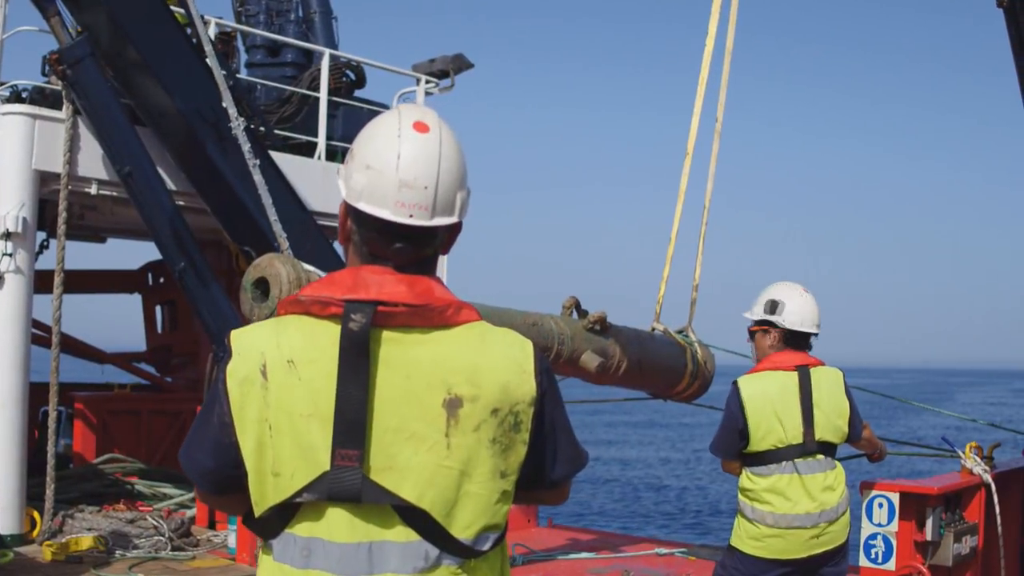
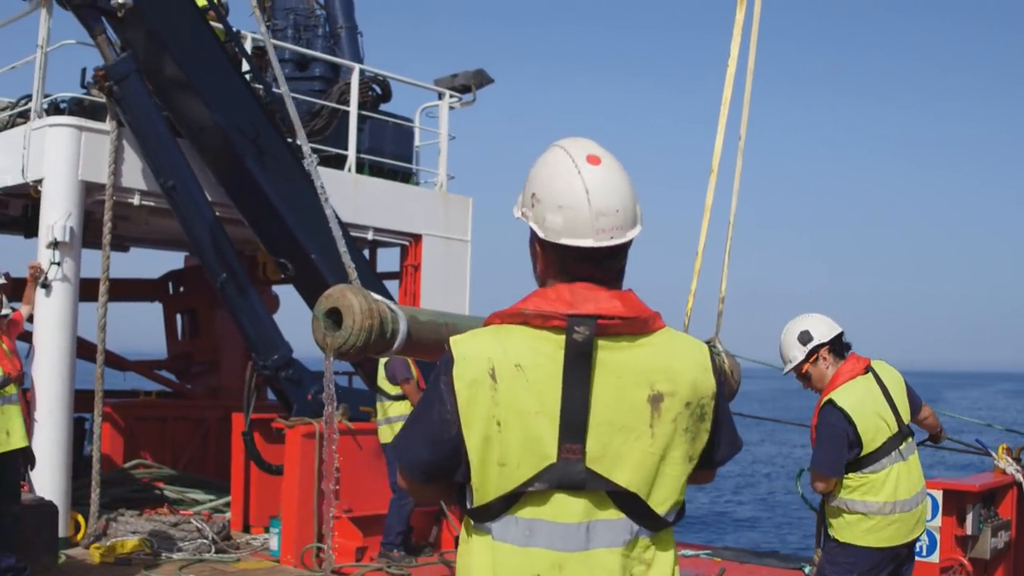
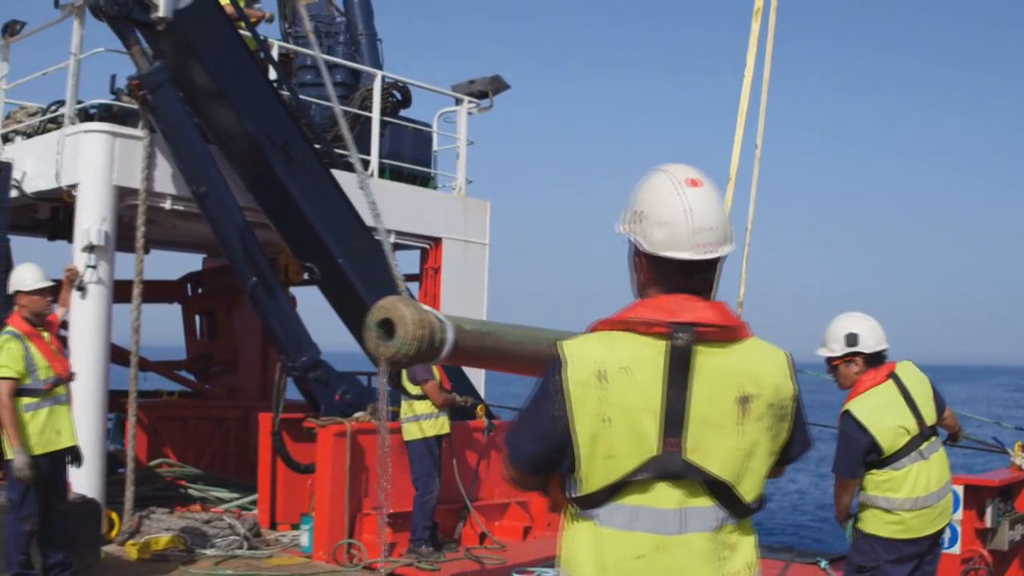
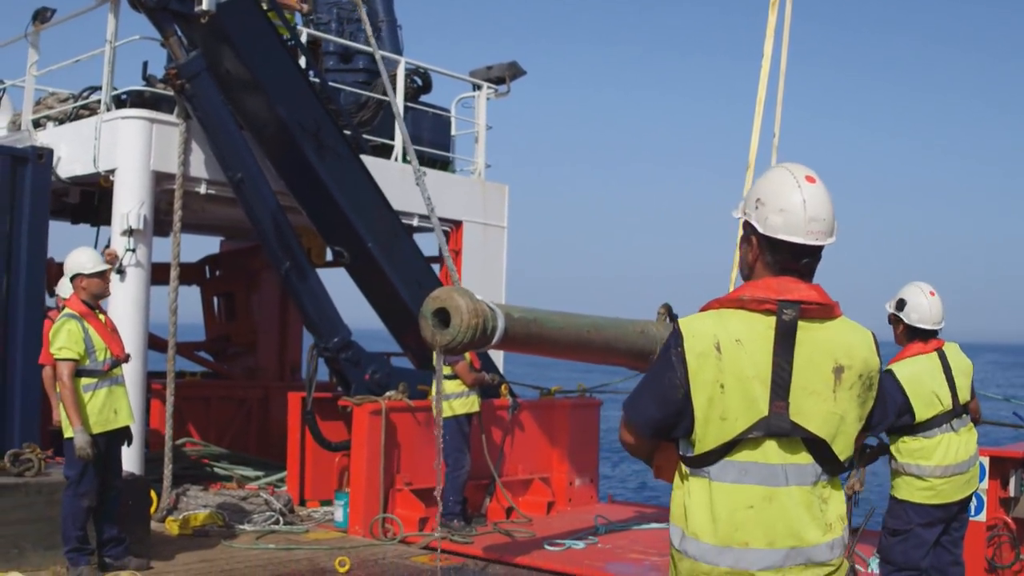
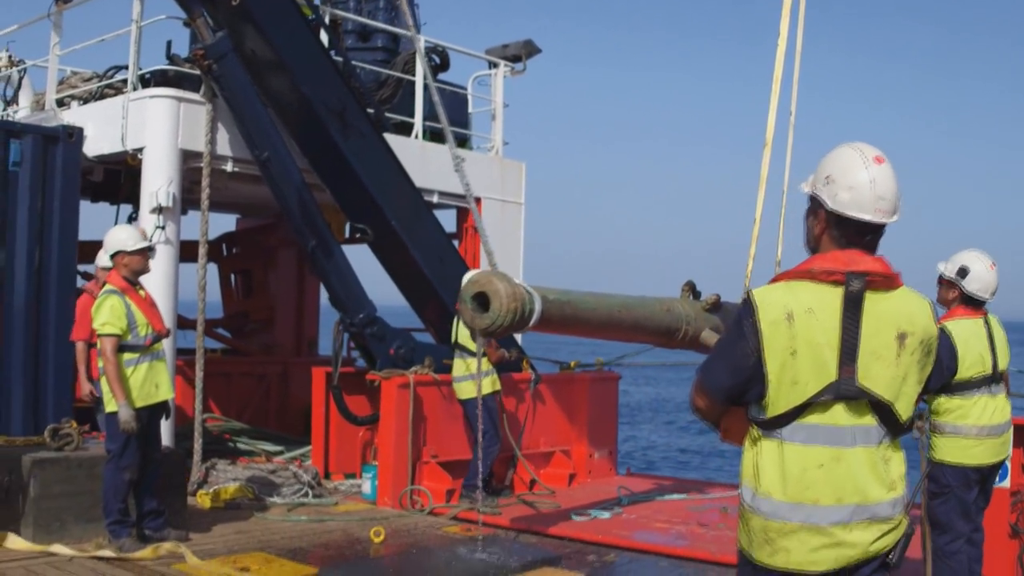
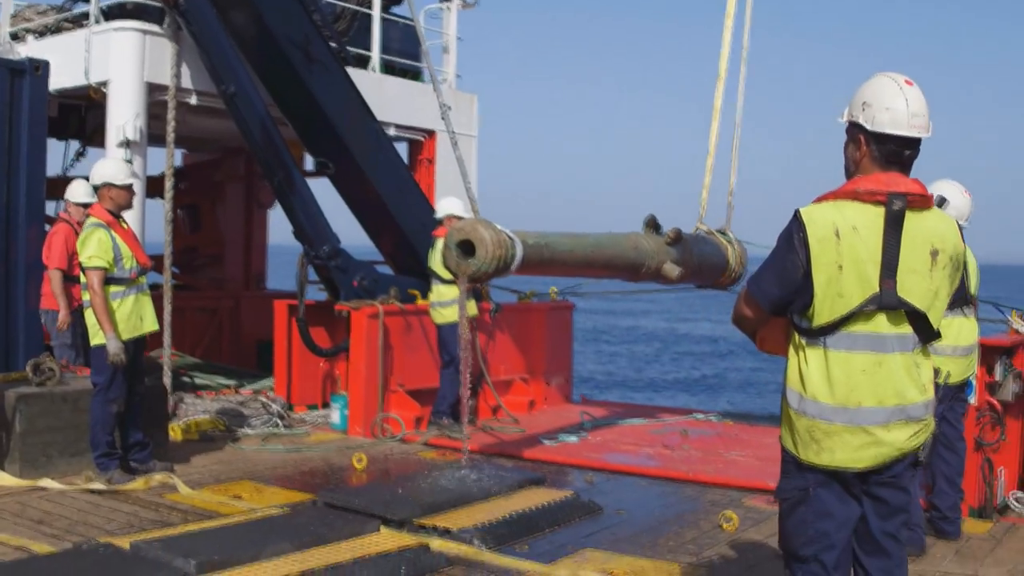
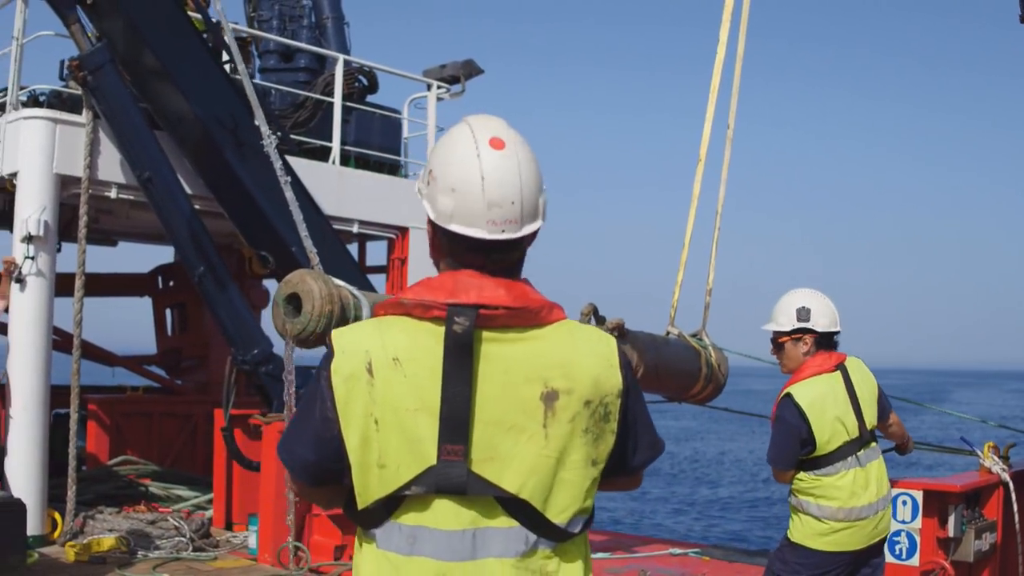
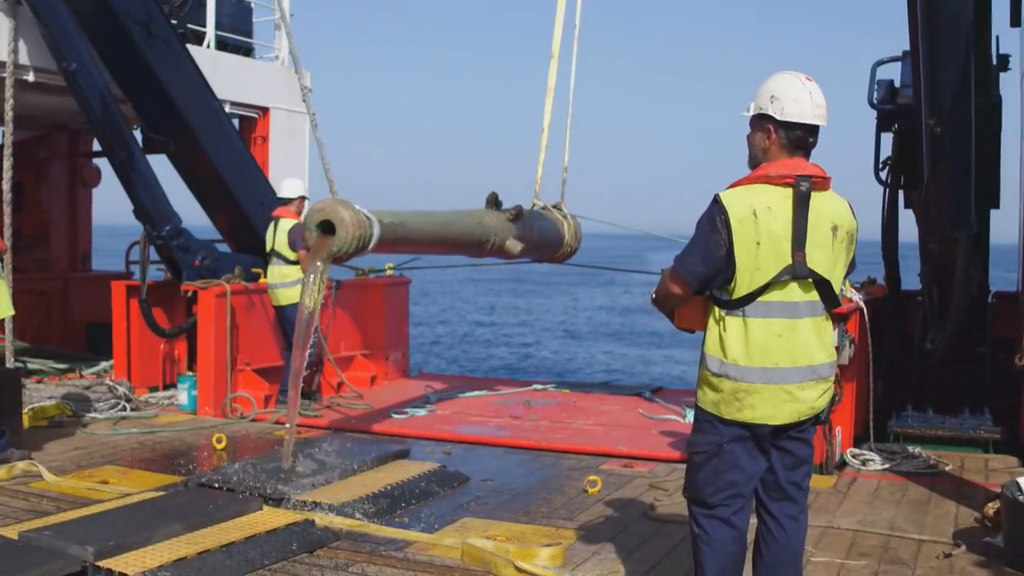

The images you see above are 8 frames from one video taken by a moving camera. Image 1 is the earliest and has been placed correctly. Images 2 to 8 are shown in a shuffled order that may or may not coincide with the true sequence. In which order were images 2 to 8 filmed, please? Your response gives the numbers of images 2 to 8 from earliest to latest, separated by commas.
7, 2, 3, 4, 5, 6, 8
